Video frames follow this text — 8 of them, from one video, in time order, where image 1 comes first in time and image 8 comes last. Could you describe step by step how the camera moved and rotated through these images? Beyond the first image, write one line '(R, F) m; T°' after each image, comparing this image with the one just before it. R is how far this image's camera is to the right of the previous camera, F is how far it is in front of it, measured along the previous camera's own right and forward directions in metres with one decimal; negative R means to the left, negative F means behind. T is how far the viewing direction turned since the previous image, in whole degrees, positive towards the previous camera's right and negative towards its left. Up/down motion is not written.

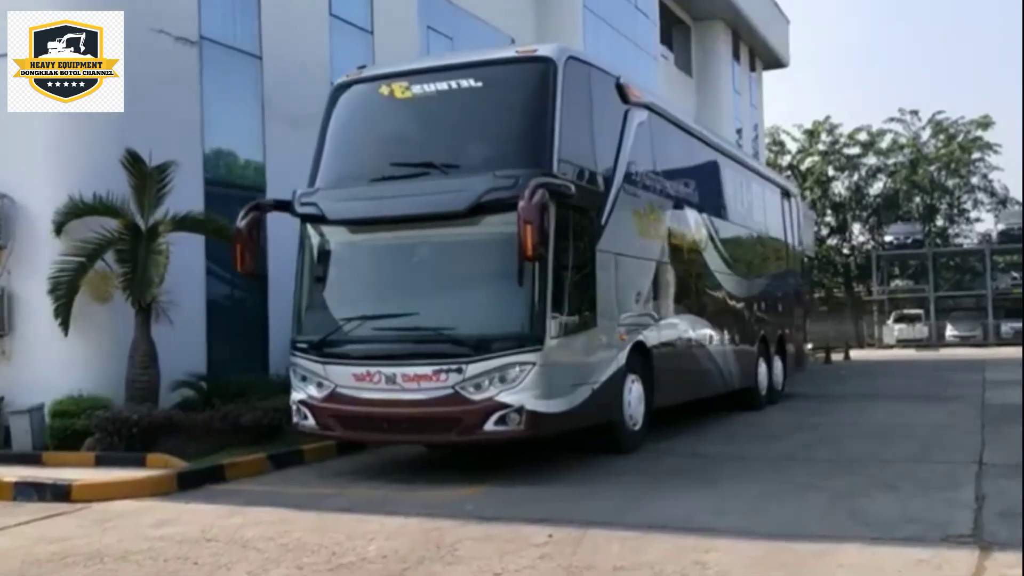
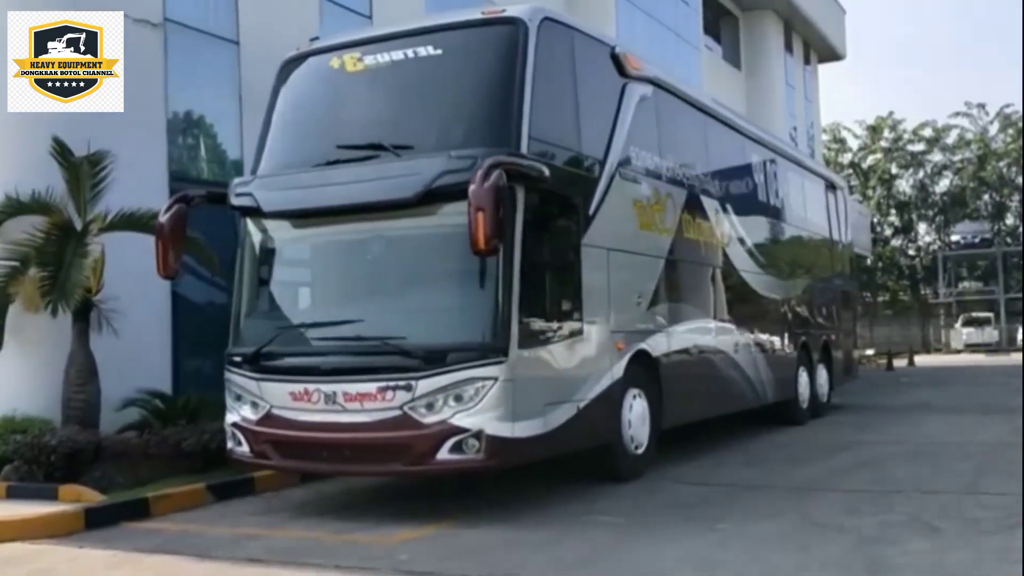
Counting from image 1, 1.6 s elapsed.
(+0.7, +1.5) m; -3°
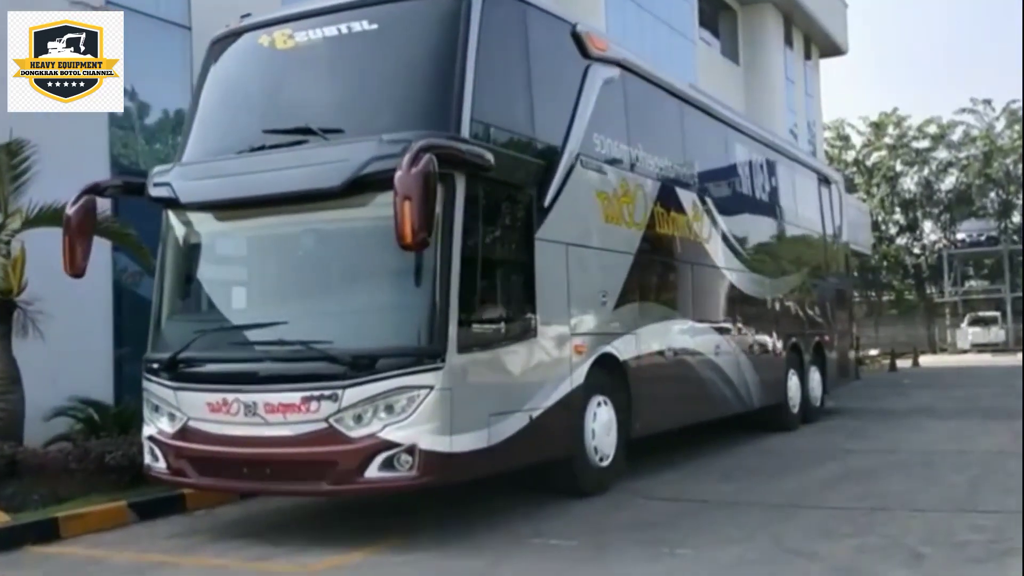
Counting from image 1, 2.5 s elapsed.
(+0.4, +0.8) m; 0°
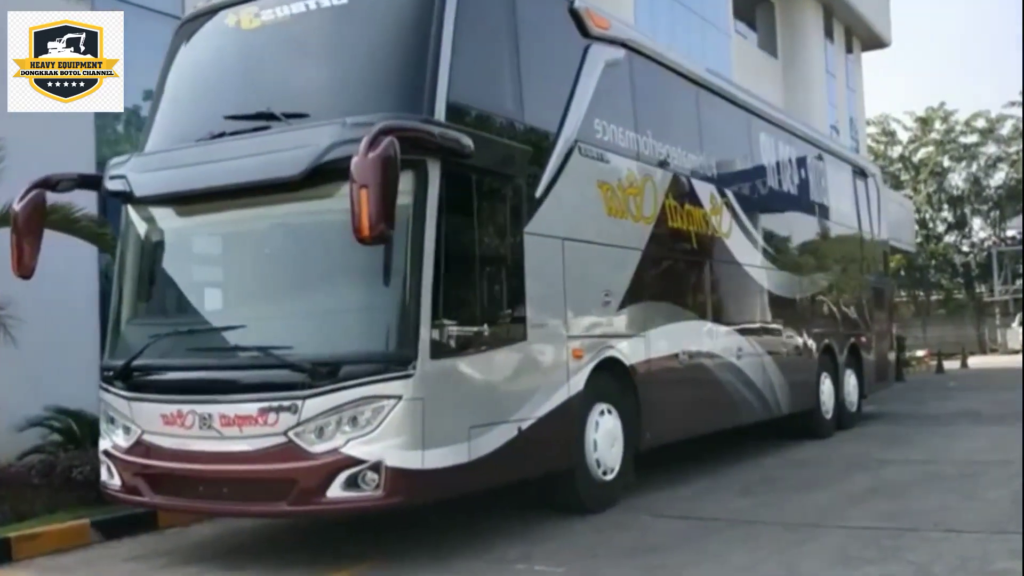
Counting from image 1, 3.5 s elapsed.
(+0.4, +0.7) m; -2°
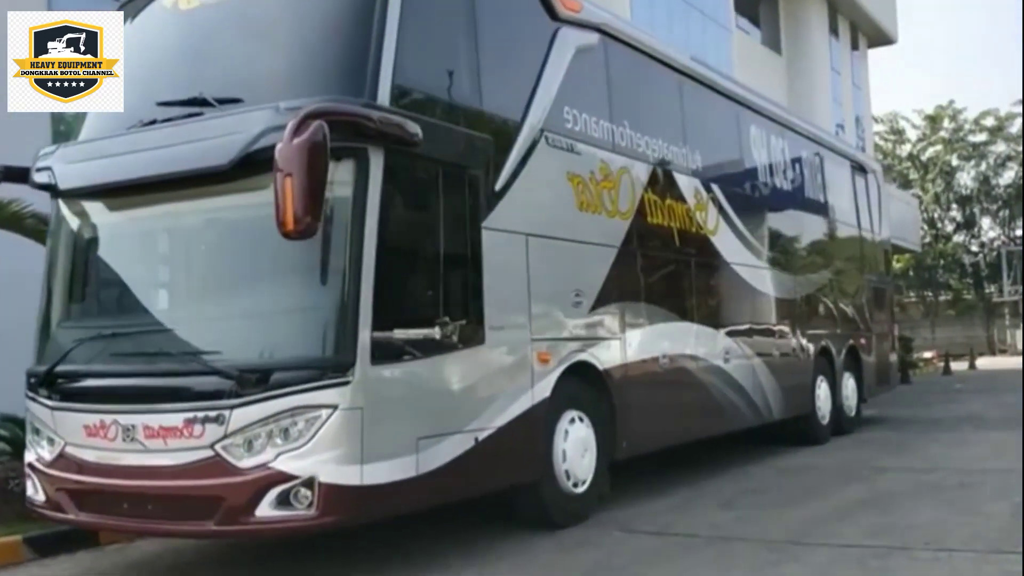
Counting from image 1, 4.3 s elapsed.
(+0.3, +0.5) m; 0°
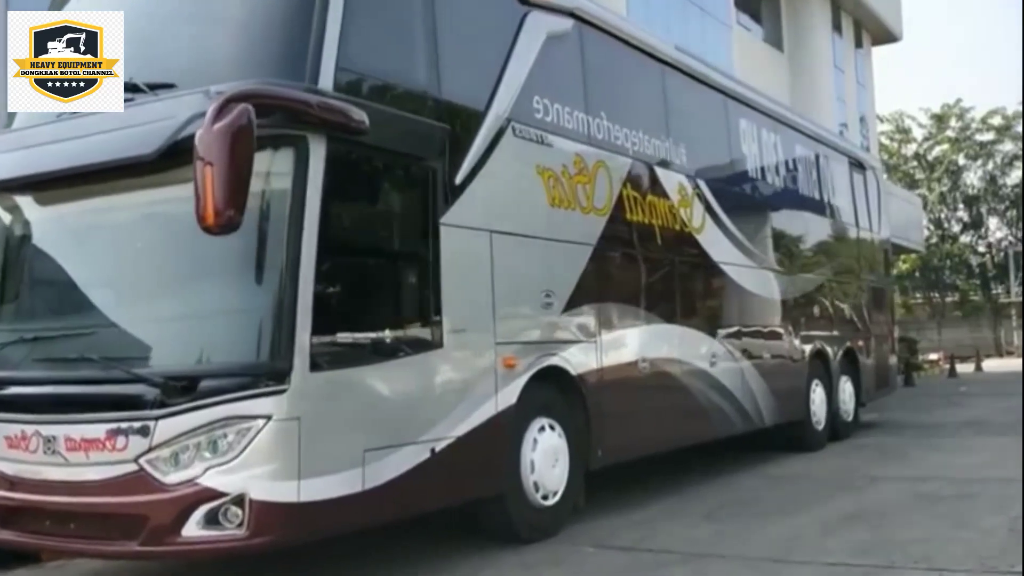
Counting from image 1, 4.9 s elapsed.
(+0.3, +0.5) m; 0°
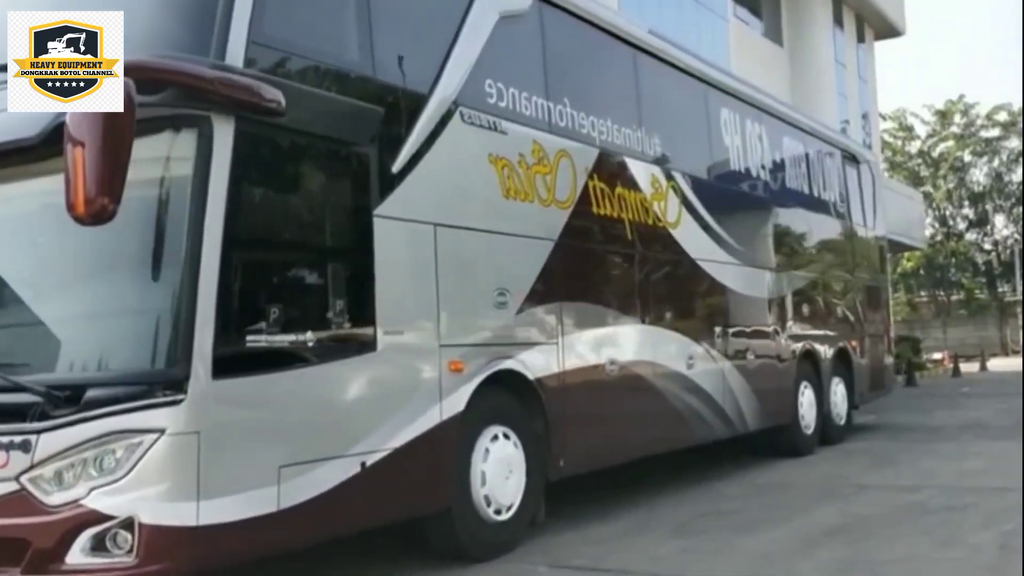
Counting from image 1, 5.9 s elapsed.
(+0.3, +0.6) m; 0°
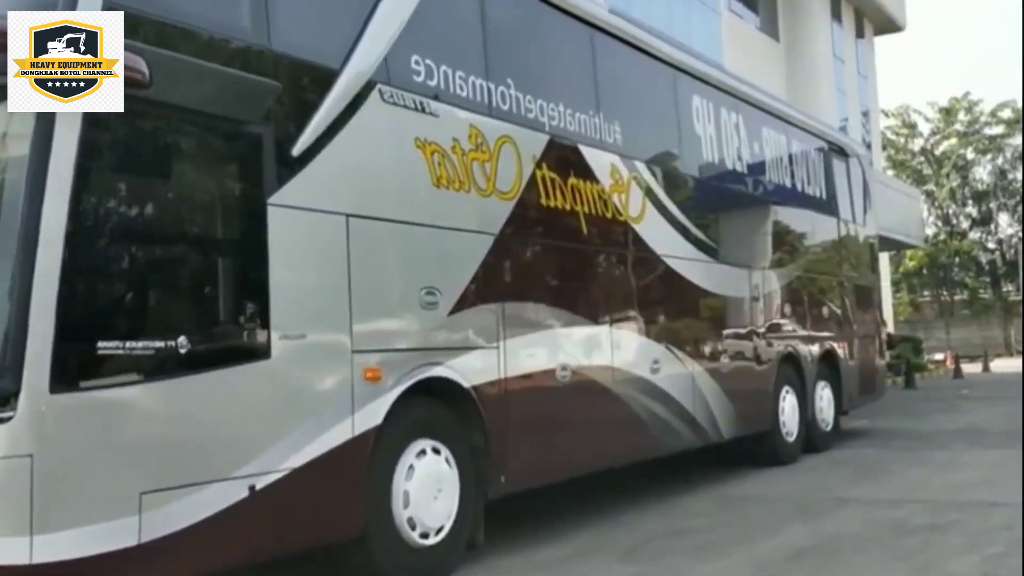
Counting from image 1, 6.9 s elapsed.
(+0.4, +0.7) m; 0°
